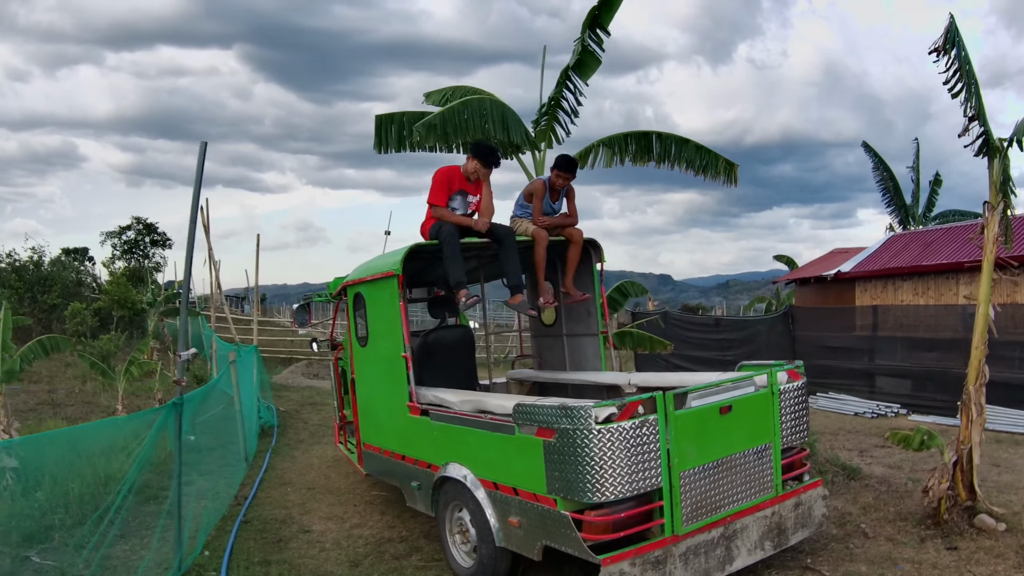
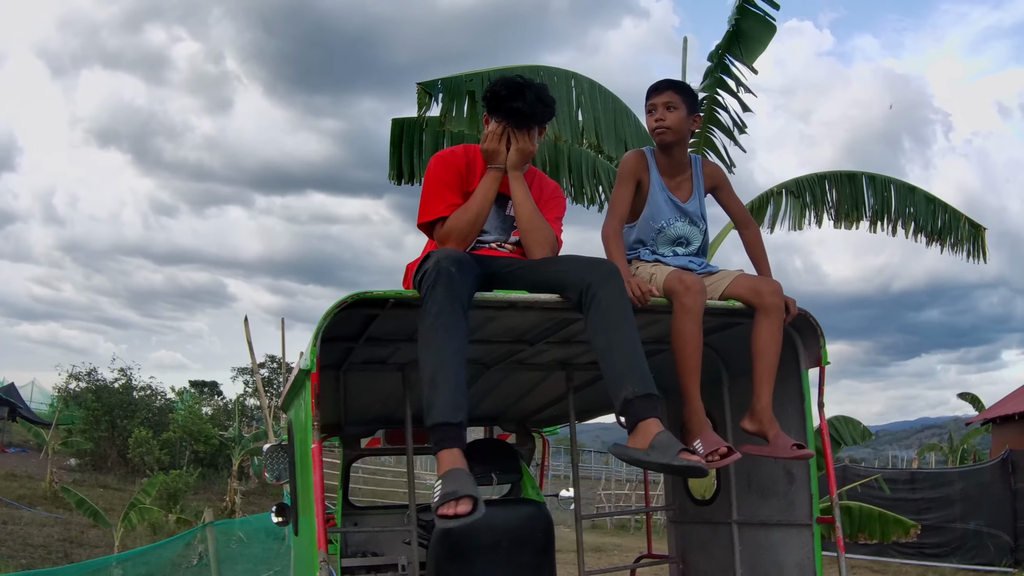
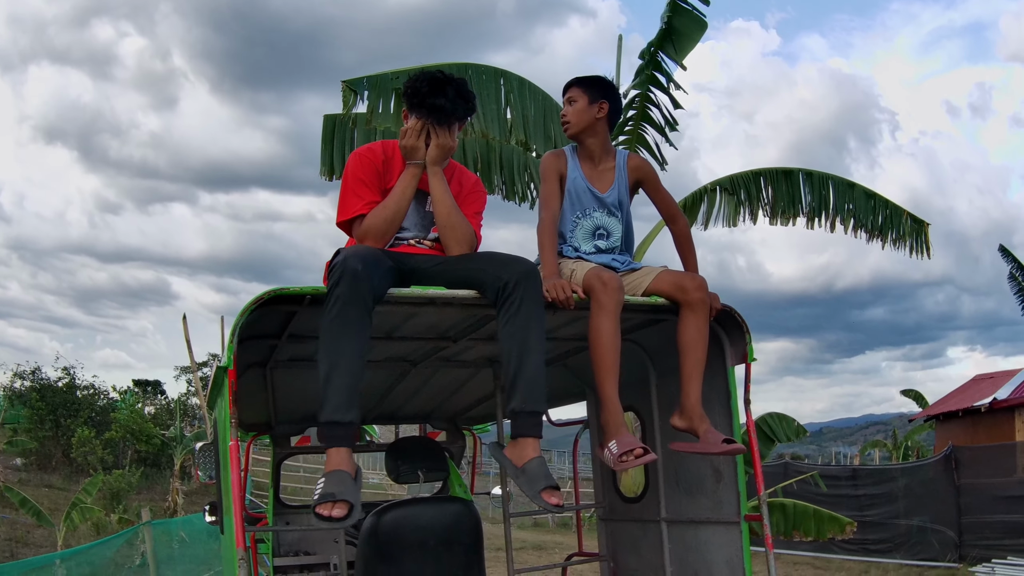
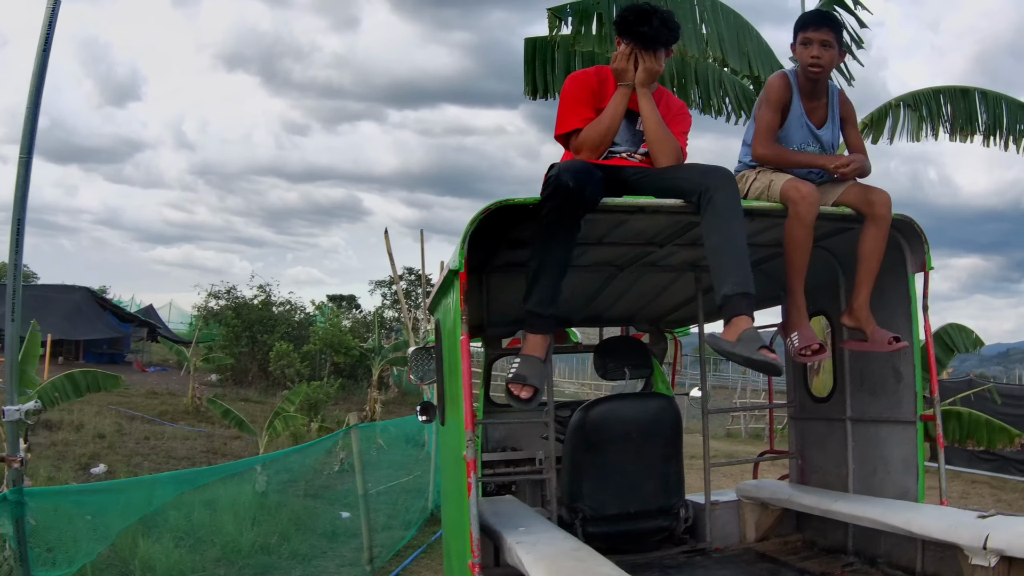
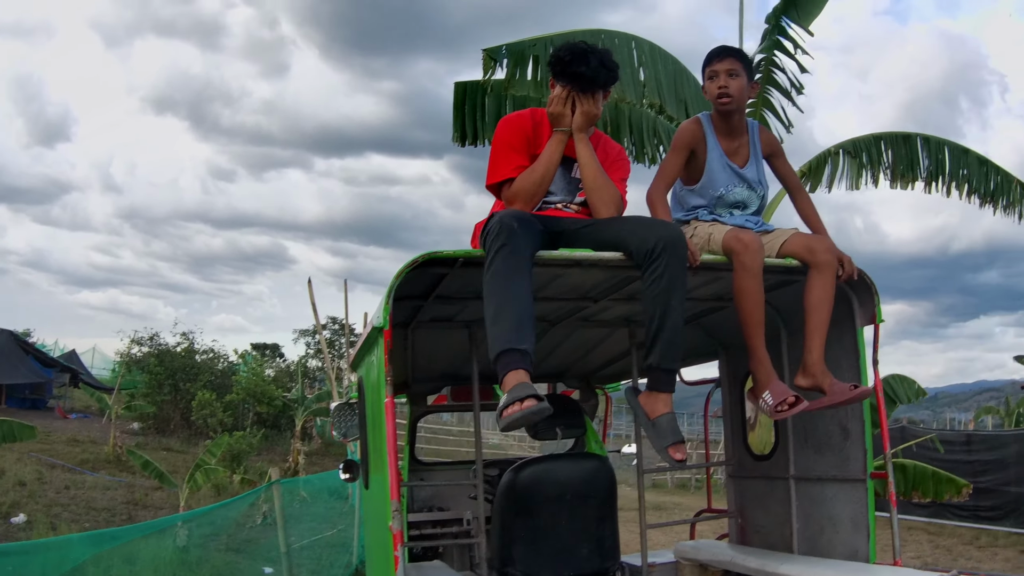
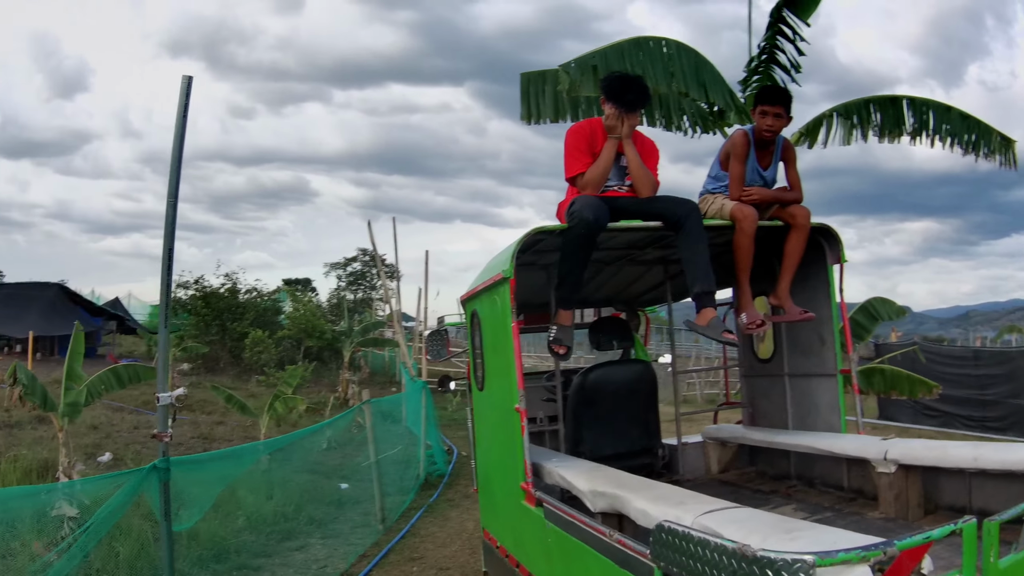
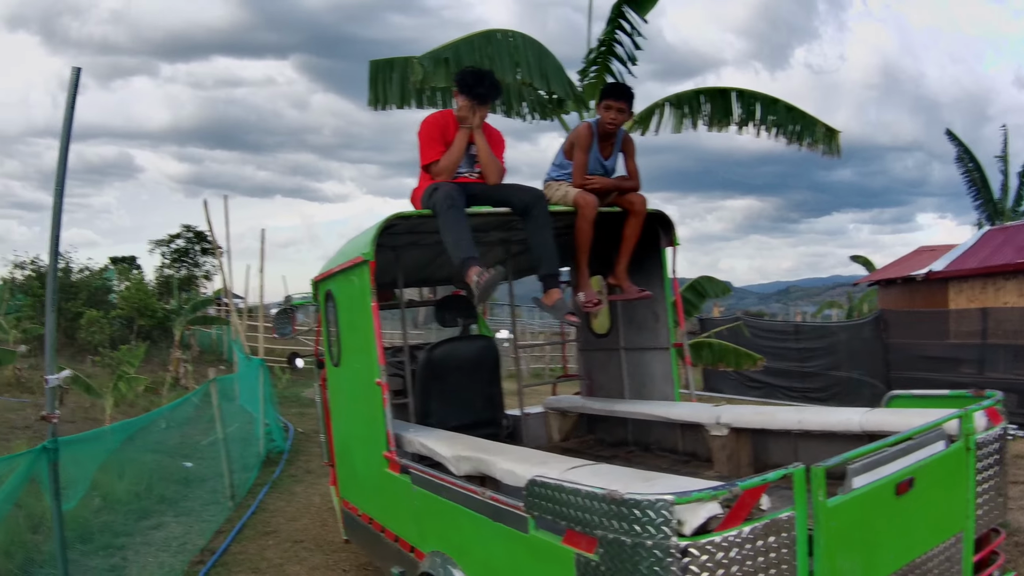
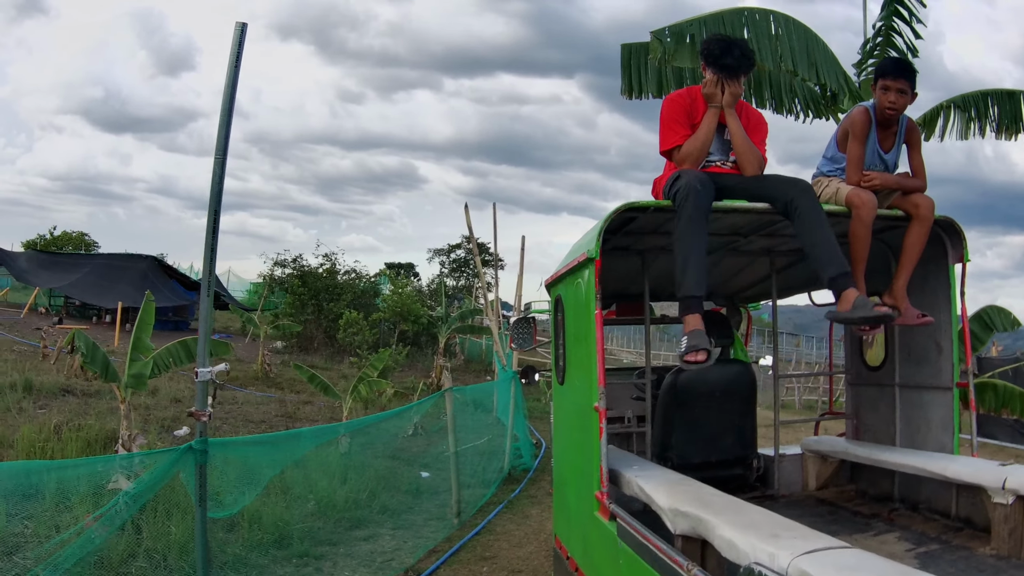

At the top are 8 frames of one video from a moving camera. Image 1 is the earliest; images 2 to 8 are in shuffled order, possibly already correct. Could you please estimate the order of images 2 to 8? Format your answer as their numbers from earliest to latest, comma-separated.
7, 6, 8, 4, 5, 2, 3
